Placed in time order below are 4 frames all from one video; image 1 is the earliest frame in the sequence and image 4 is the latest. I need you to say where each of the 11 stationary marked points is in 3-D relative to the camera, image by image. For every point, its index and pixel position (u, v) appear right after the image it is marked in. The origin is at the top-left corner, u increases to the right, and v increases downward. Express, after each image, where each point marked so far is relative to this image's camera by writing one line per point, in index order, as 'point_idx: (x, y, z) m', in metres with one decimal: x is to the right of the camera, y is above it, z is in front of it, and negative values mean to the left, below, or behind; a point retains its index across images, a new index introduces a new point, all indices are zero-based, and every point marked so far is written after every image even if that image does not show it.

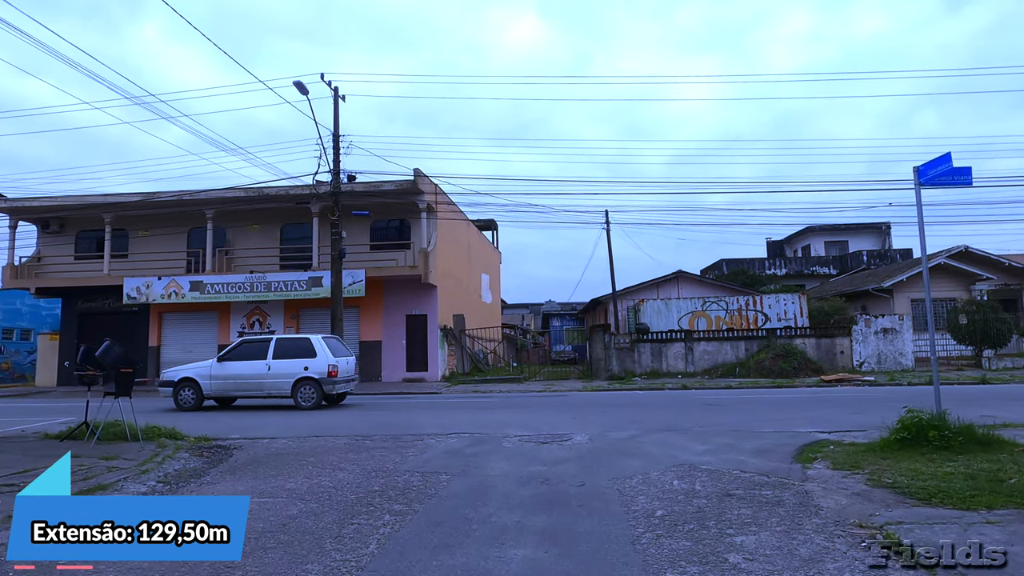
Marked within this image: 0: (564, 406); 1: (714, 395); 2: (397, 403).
0: (+1.0, -2.3, +12.7) m
1: (+4.5, -2.5, +15.0) m
2: (-2.5, -2.5, +14.5) m
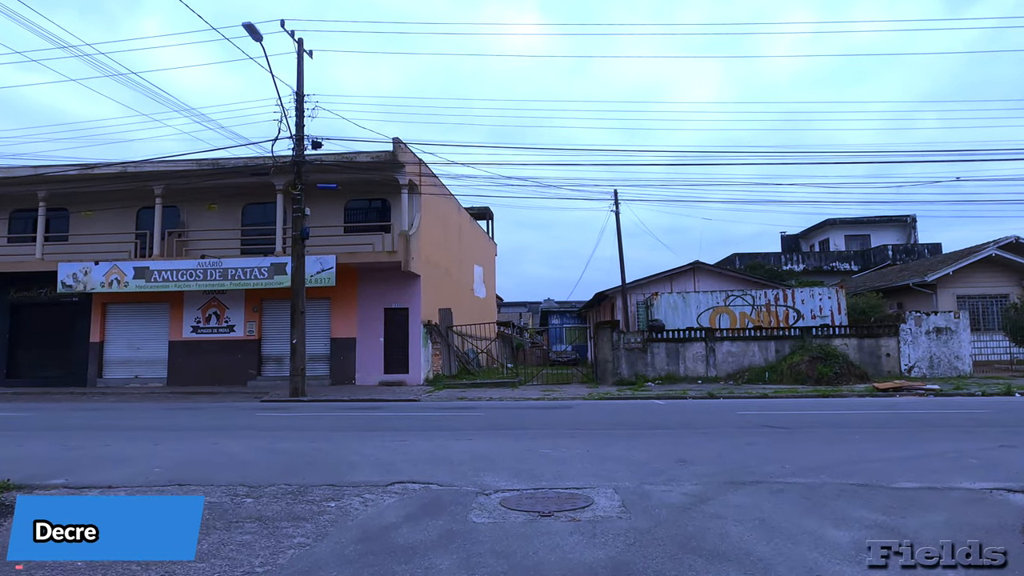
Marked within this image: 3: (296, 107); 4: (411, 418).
0: (+0.8, -1.9, +9.2) m
1: (+4.3, -2.2, +11.5) m
2: (-2.7, -2.2, +11.0) m
3: (-6.4, +5.4, +19.7) m
4: (-1.7, -2.2, +11.0) m
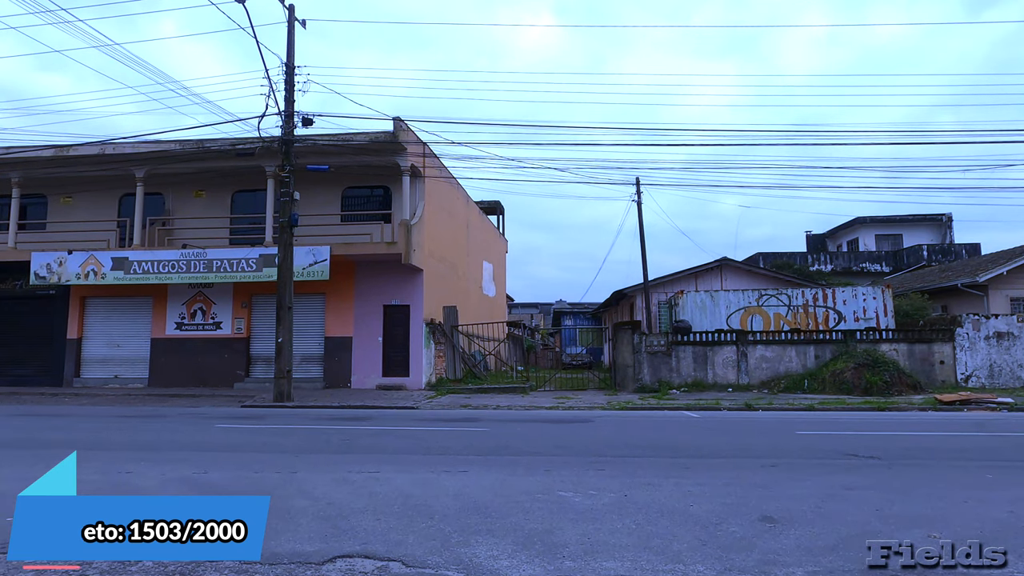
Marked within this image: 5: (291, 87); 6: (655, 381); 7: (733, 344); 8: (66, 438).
0: (+0.9, -1.8, +7.2) m
1: (+4.5, -2.1, +9.4) m
2: (-2.6, -2.0, +9.0) m
3: (-6.1, +5.6, +17.8) m
4: (-1.5, -2.0, +9.0) m
5: (-5.9, +5.4, +17.8) m
6: (+4.2, -2.7, +19.3) m
7: (+6.5, -1.6, +19.3) m
8: (-6.0, -2.0, +8.9) m
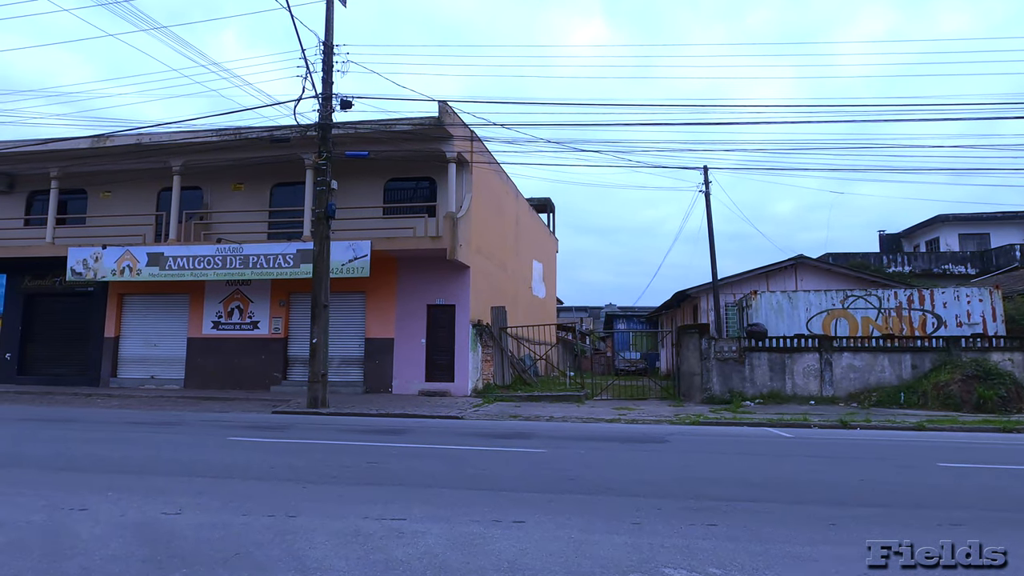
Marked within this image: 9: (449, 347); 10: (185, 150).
0: (+1.5, -1.7, +5.4) m
1: (+5.2, -2.0, +7.4) m
2: (-1.9, -1.9, +7.5) m
3: (-4.7, +5.7, +16.6) m
4: (-0.8, -1.9, +7.3) m
5: (-4.5, +5.5, +16.5) m
6: (+5.6, -2.7, +17.3) m
7: (+7.9, -1.6, +17.1) m
8: (-5.3, -1.9, +7.6) m
9: (-1.8, -1.7, +19.1) m
10: (-9.8, +4.1, +19.7) m
